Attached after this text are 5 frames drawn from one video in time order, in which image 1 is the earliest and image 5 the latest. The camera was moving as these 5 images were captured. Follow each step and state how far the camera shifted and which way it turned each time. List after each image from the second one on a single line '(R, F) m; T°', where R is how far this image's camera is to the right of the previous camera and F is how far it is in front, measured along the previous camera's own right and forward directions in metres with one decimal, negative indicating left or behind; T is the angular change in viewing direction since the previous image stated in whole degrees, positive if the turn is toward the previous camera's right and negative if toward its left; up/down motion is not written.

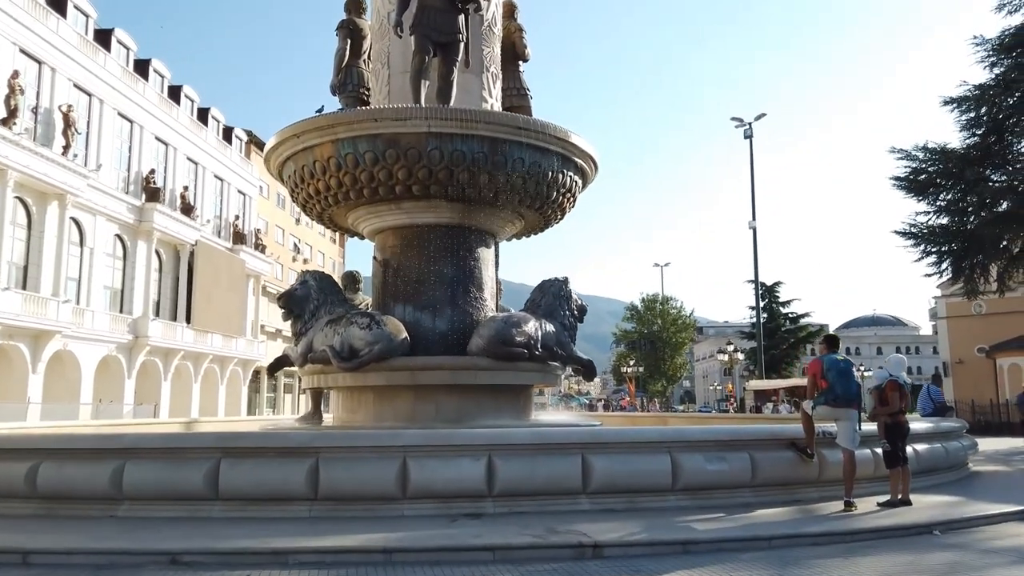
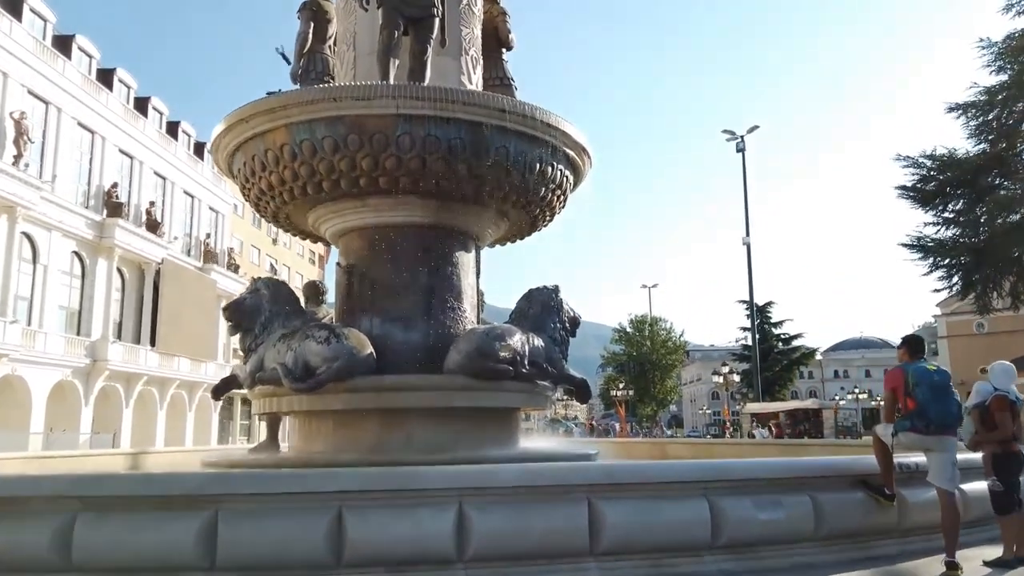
(0.0, +1.0) m; +1°
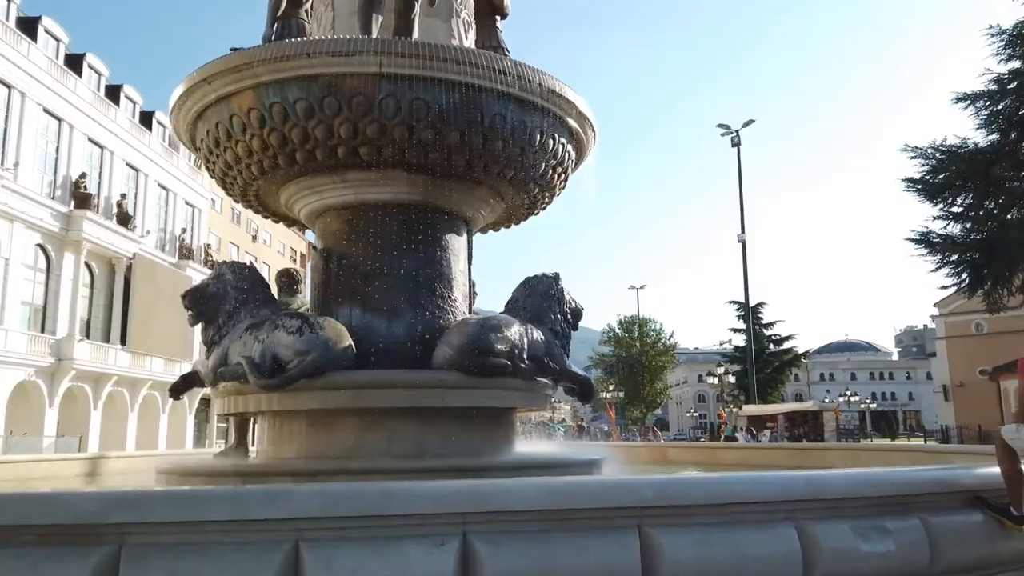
(-0.1, +0.7) m; +1°
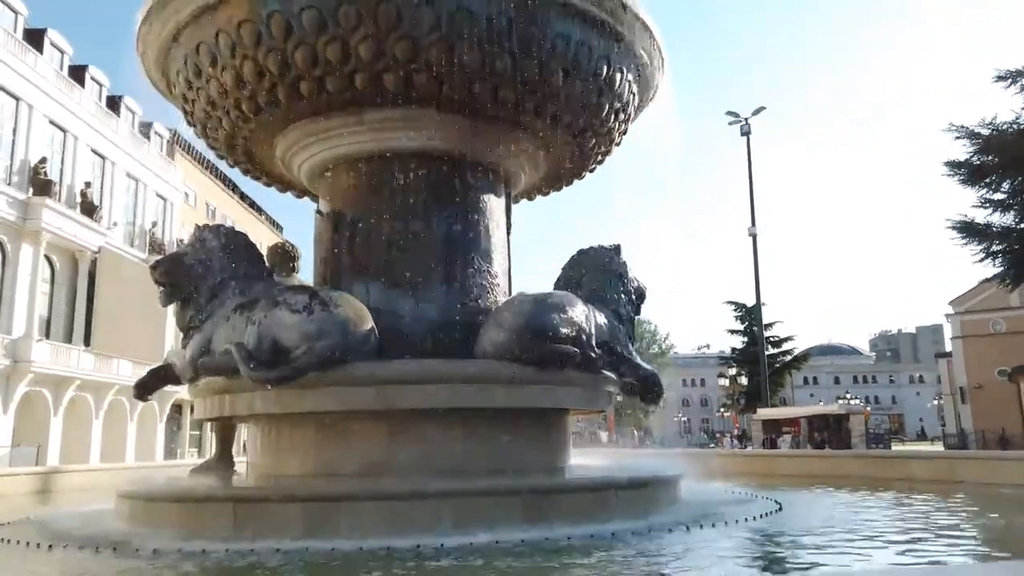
(-0.5, +1.2) m; +2°
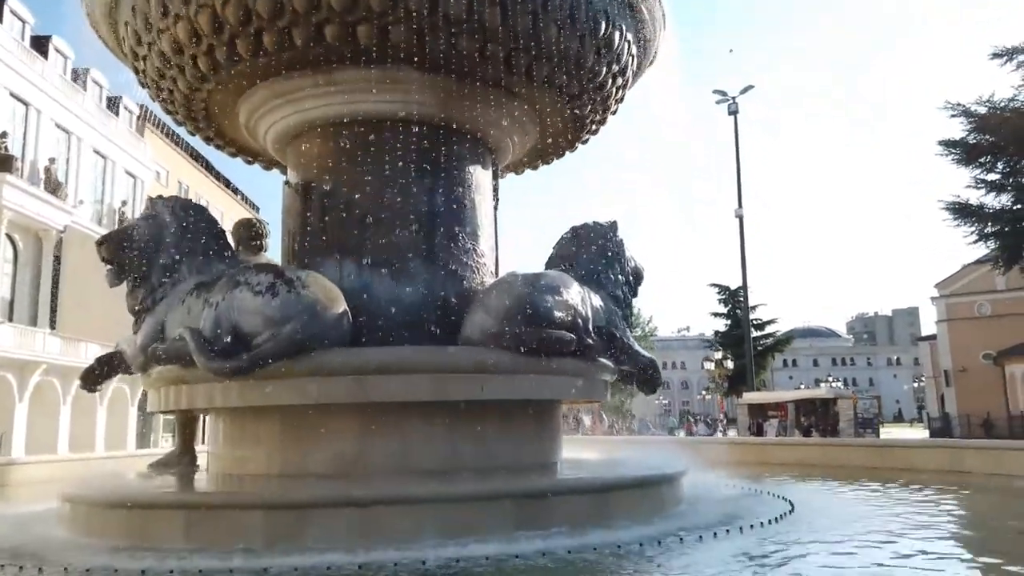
(0.0, +0.4) m; +1°
